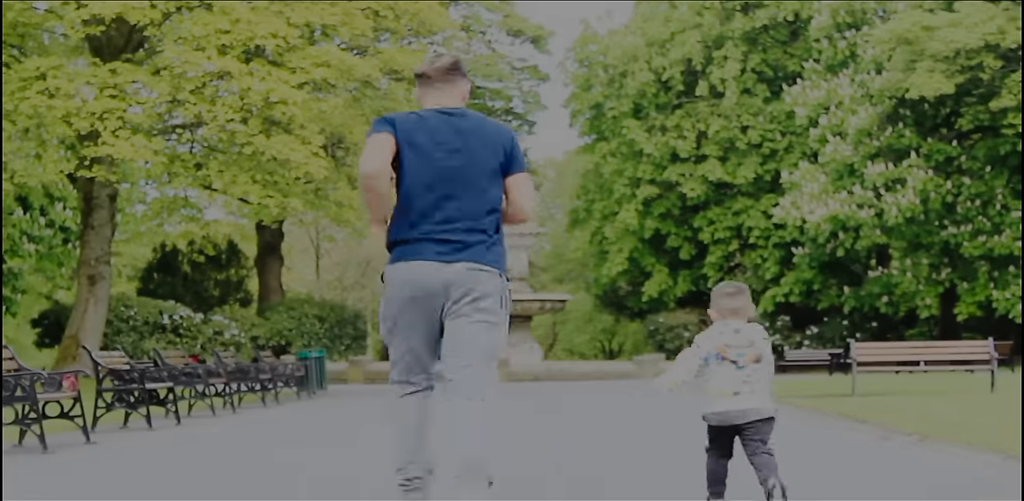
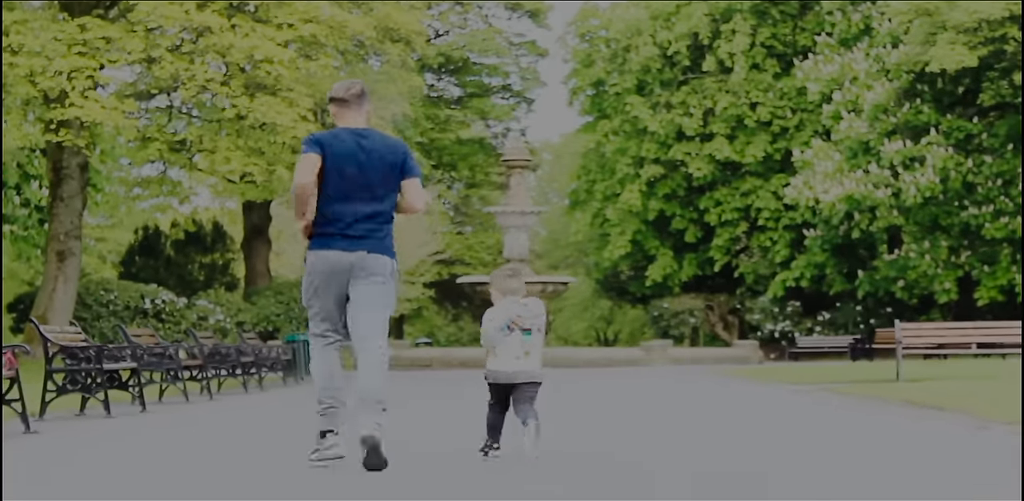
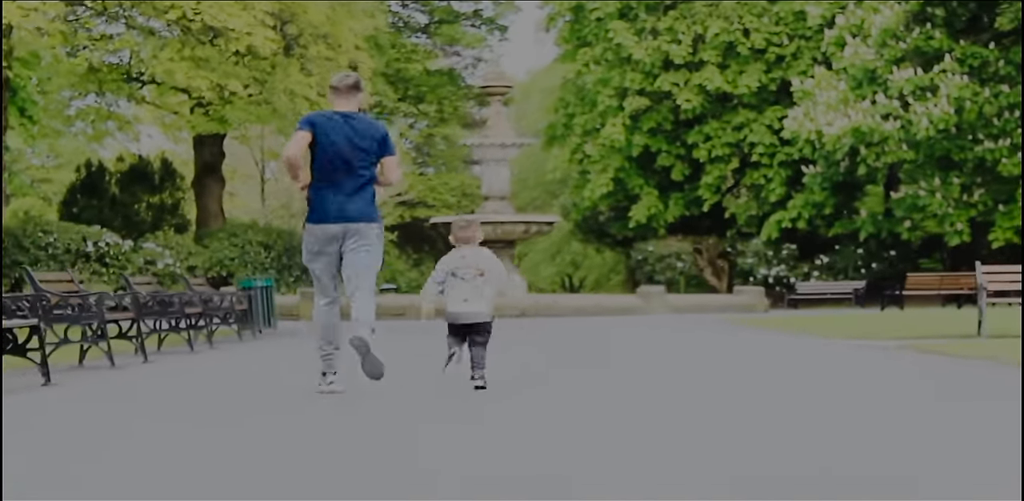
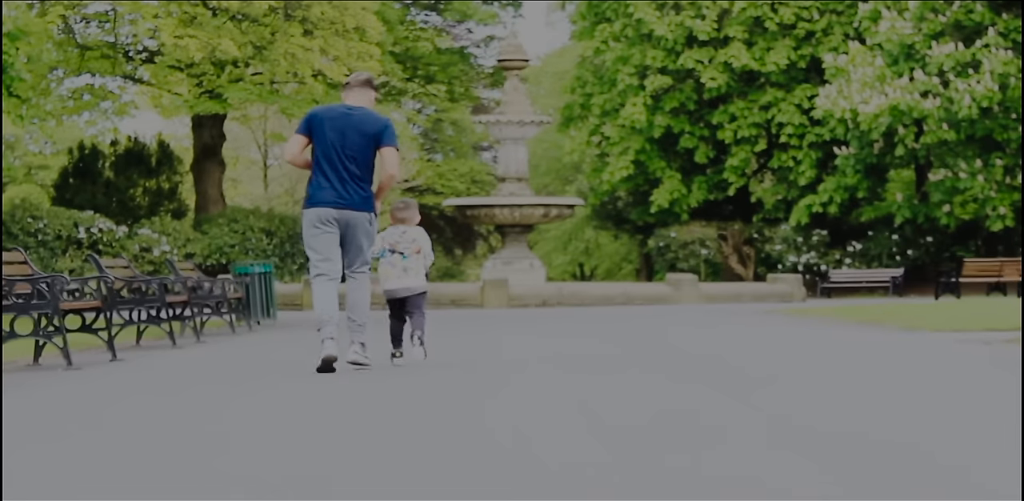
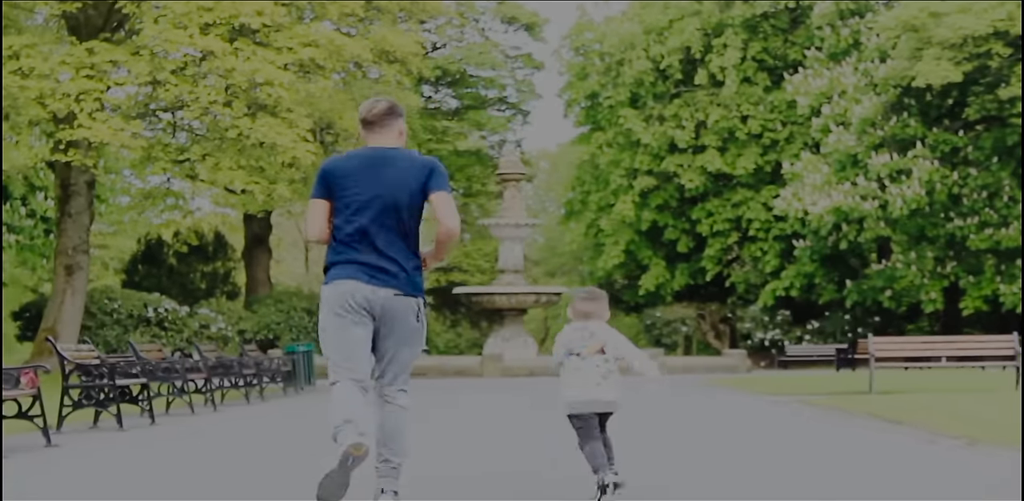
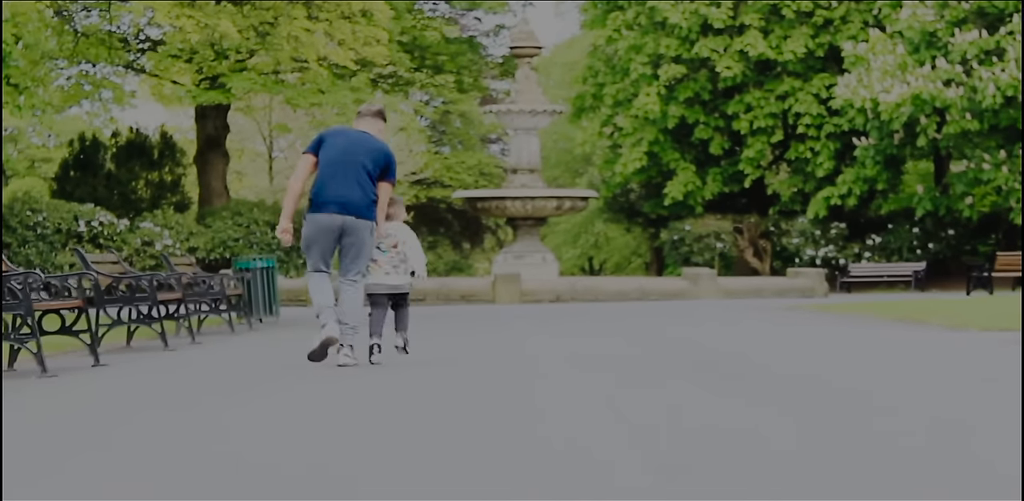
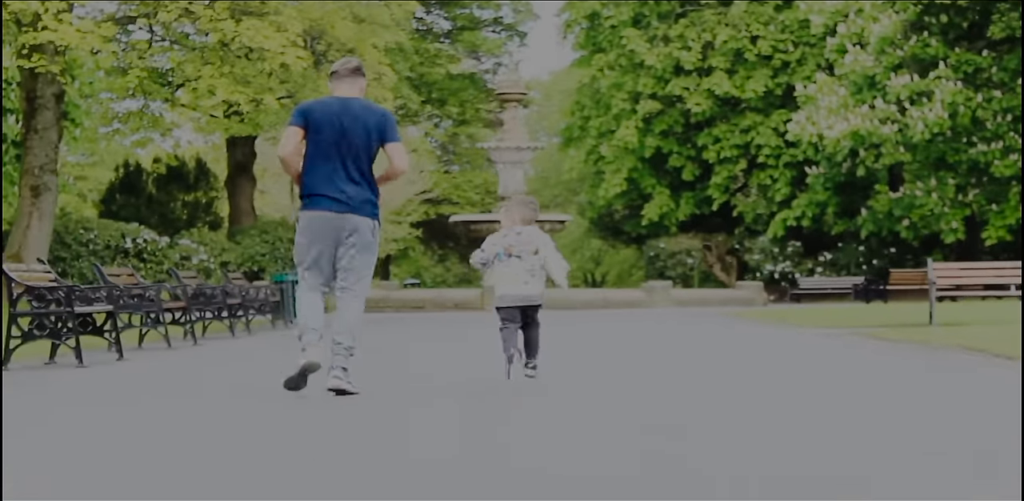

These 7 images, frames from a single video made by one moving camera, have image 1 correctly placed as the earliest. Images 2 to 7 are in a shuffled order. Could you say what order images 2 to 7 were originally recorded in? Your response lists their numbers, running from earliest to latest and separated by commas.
5, 2, 7, 3, 4, 6
